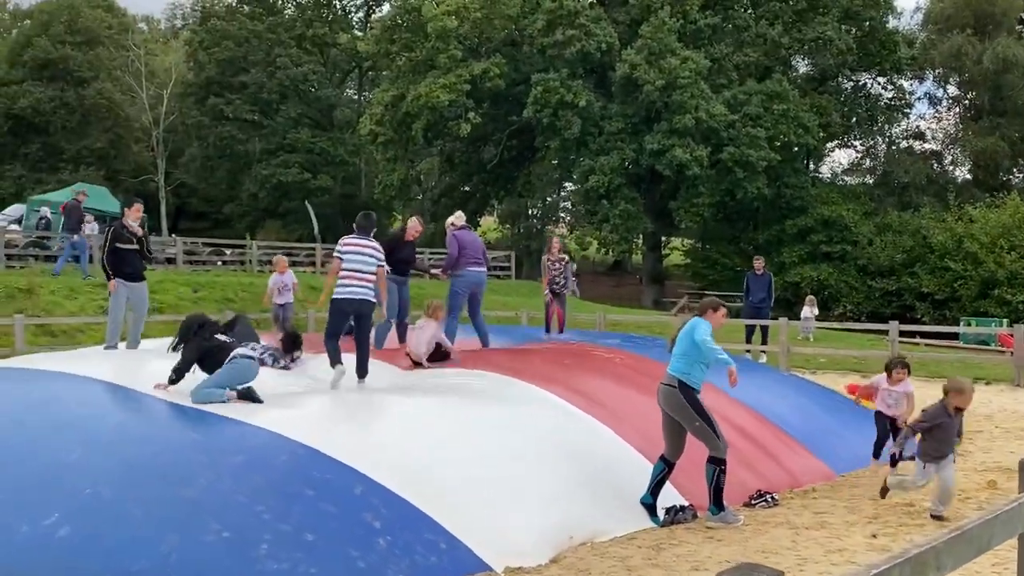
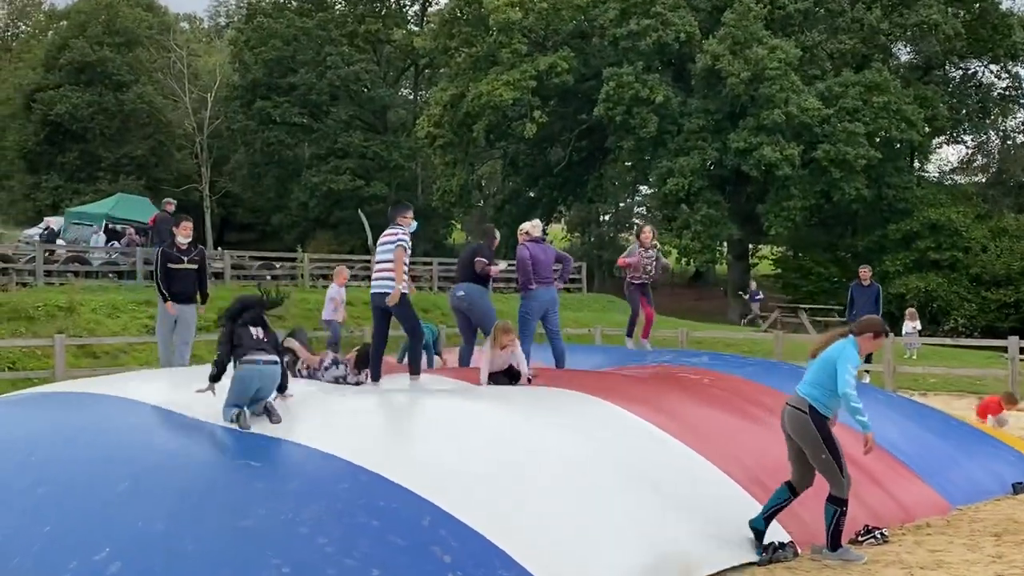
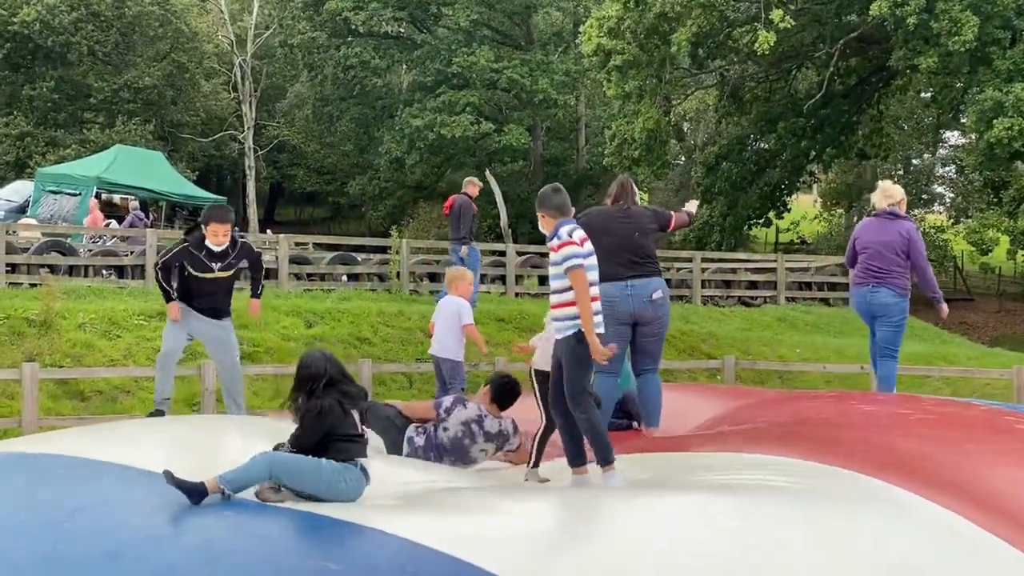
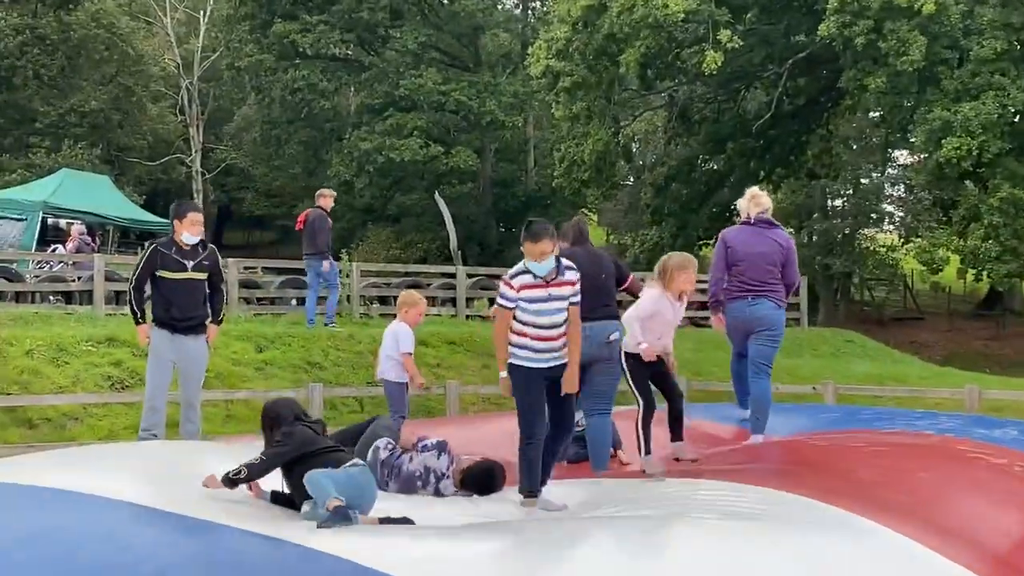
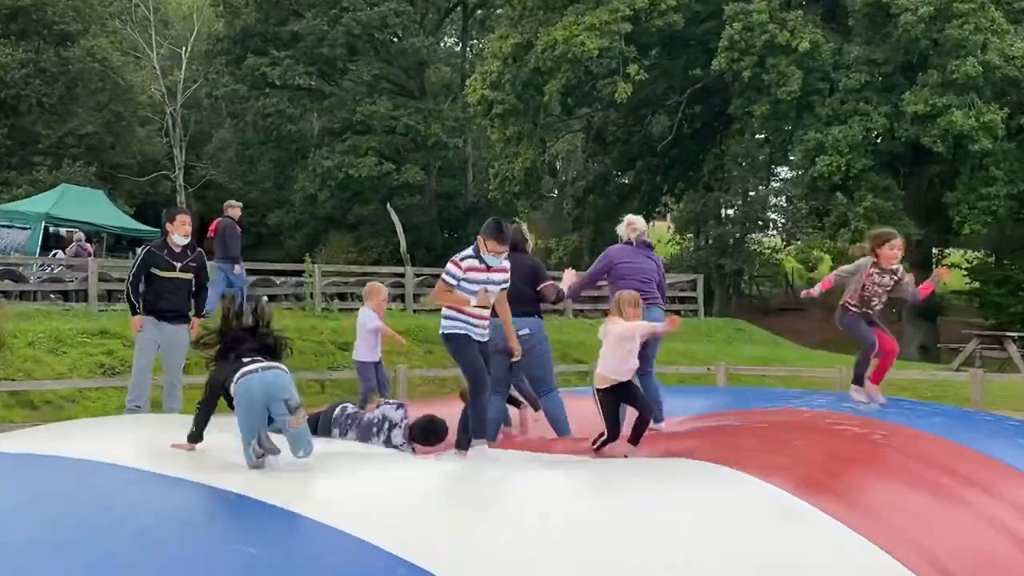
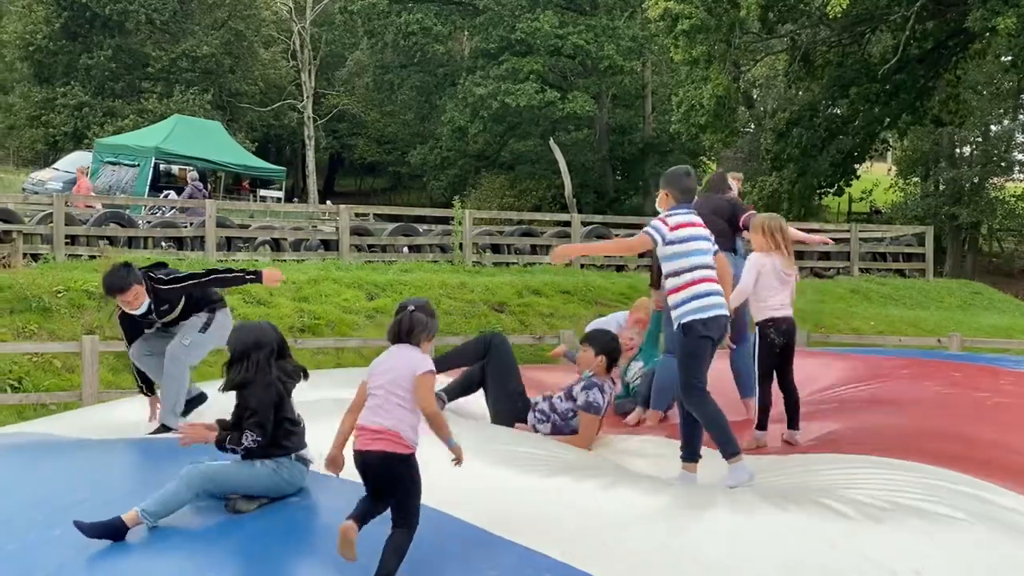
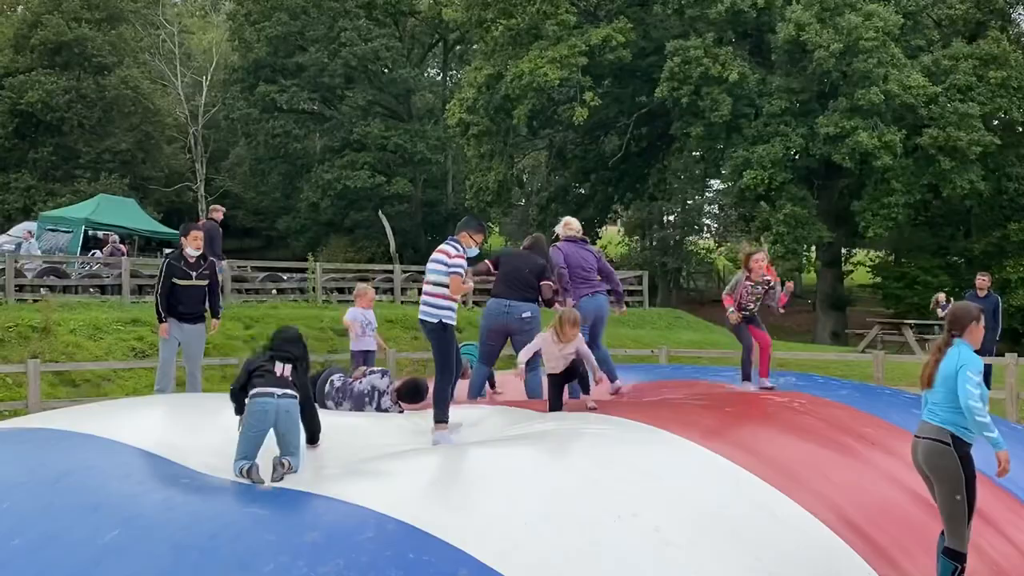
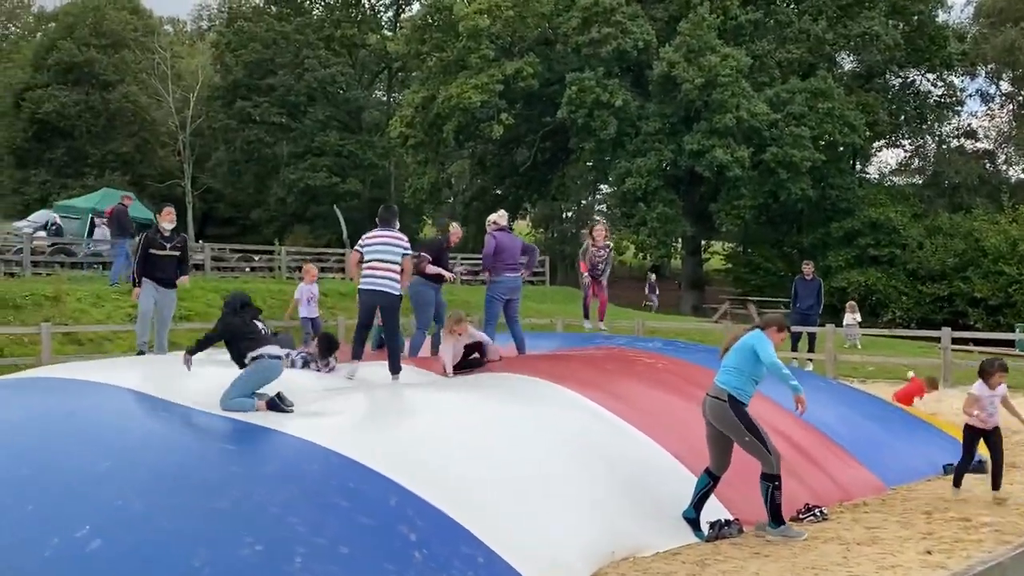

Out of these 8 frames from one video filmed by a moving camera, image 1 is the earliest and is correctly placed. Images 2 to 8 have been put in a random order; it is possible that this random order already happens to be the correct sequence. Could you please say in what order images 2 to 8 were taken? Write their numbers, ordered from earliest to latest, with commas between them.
8, 2, 7, 5, 4, 3, 6
